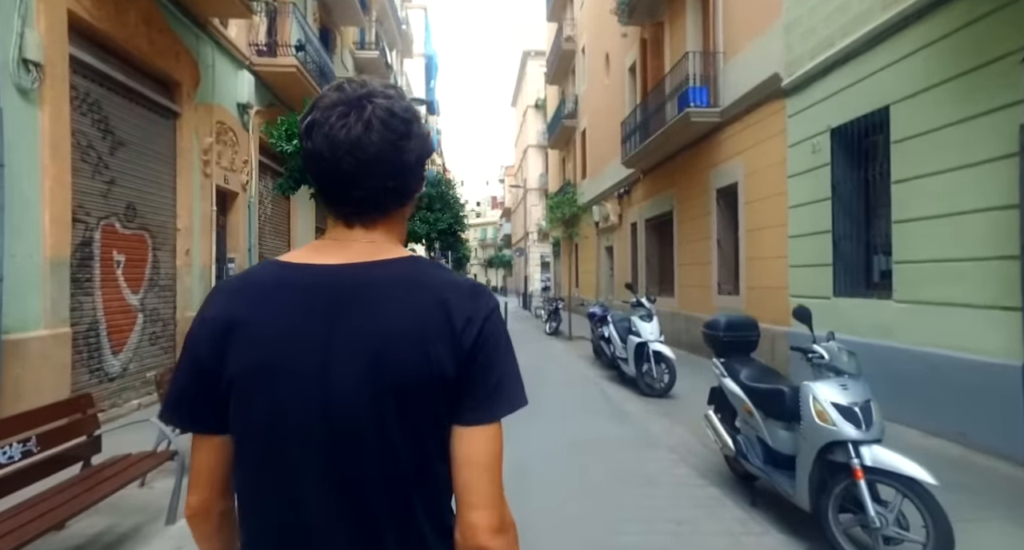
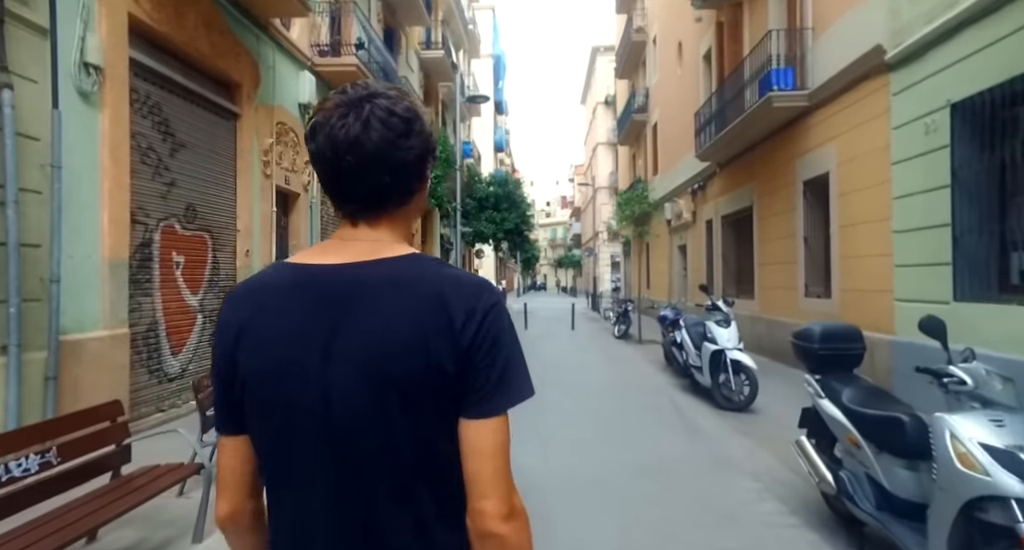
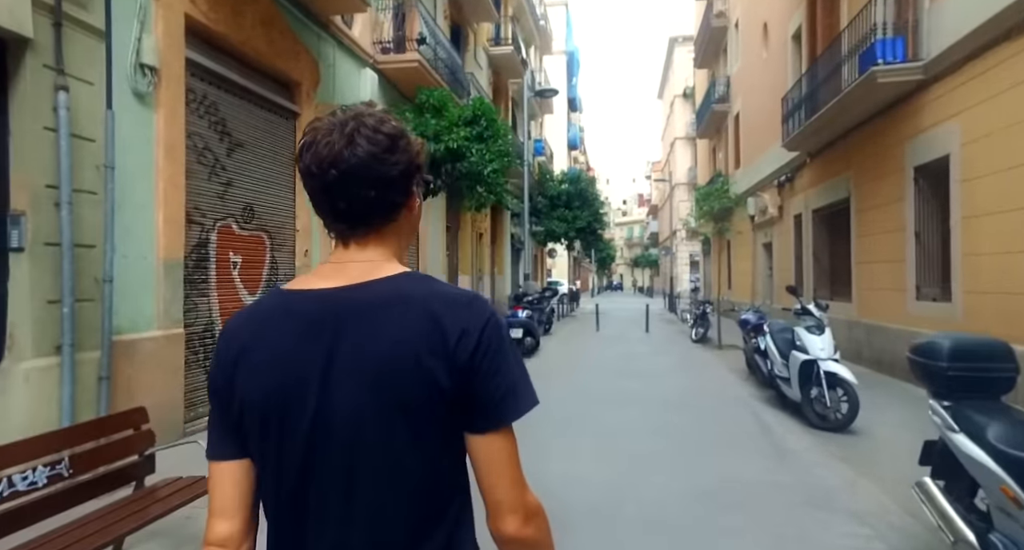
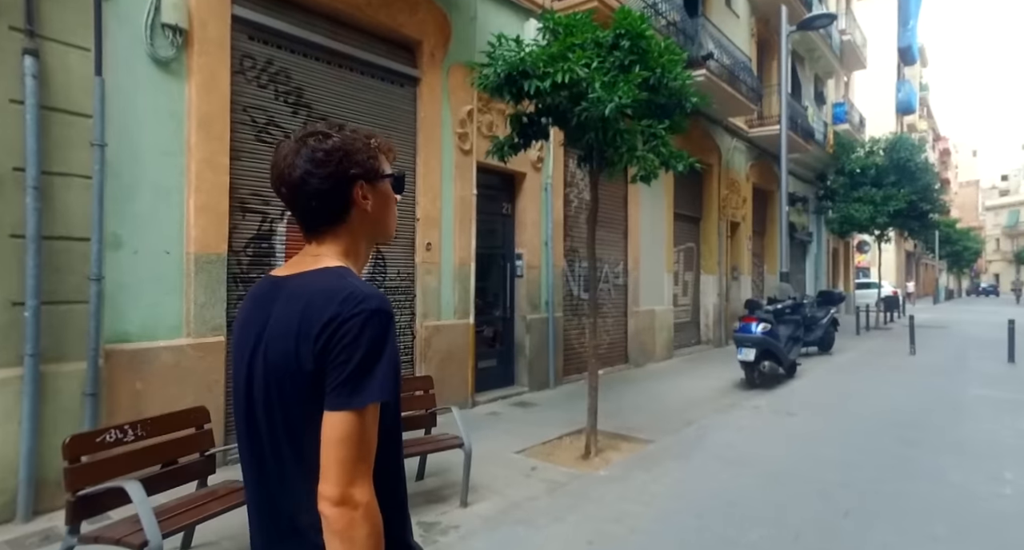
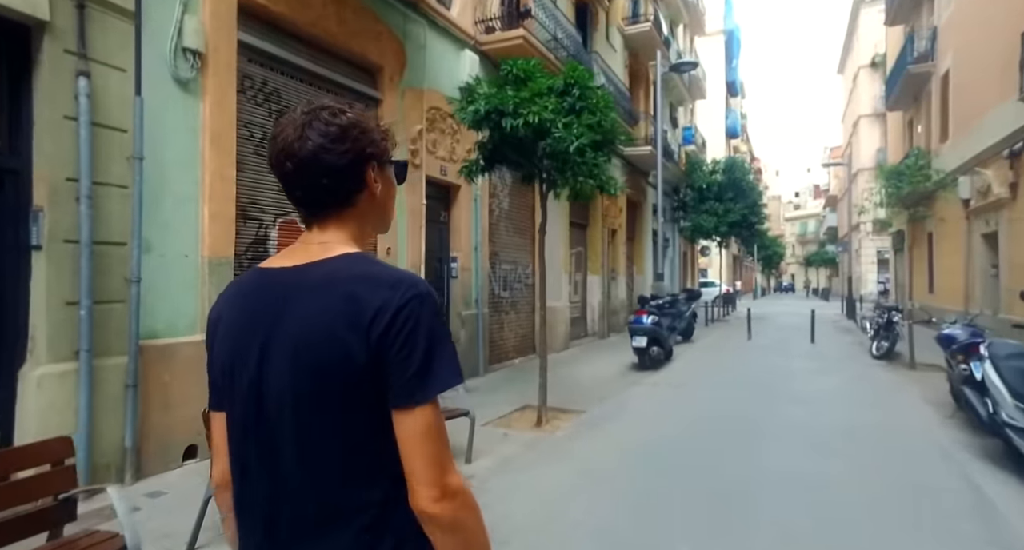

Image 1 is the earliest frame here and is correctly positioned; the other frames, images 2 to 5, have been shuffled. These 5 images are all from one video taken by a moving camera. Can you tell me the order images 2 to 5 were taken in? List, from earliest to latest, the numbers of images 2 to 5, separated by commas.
2, 3, 5, 4
